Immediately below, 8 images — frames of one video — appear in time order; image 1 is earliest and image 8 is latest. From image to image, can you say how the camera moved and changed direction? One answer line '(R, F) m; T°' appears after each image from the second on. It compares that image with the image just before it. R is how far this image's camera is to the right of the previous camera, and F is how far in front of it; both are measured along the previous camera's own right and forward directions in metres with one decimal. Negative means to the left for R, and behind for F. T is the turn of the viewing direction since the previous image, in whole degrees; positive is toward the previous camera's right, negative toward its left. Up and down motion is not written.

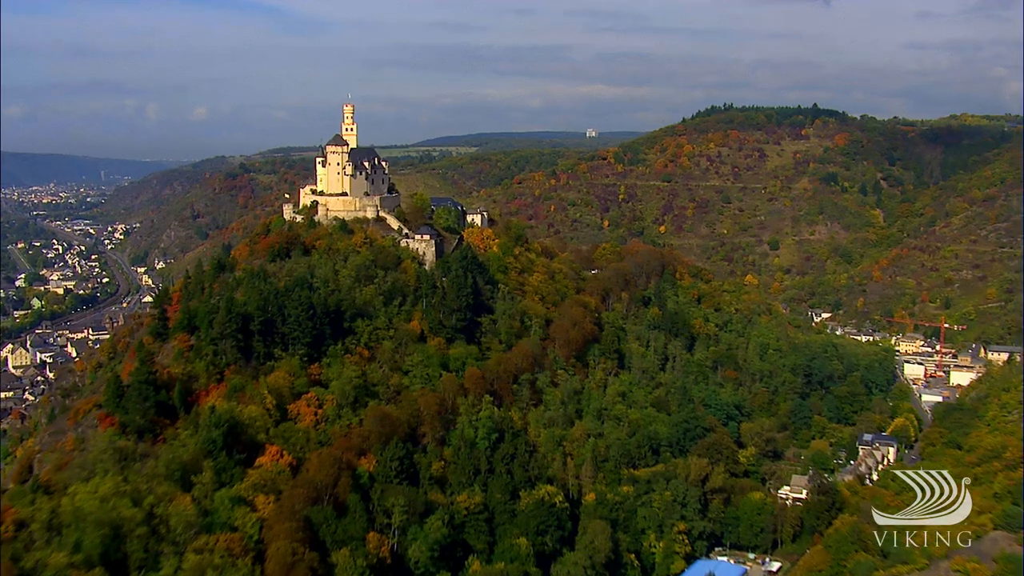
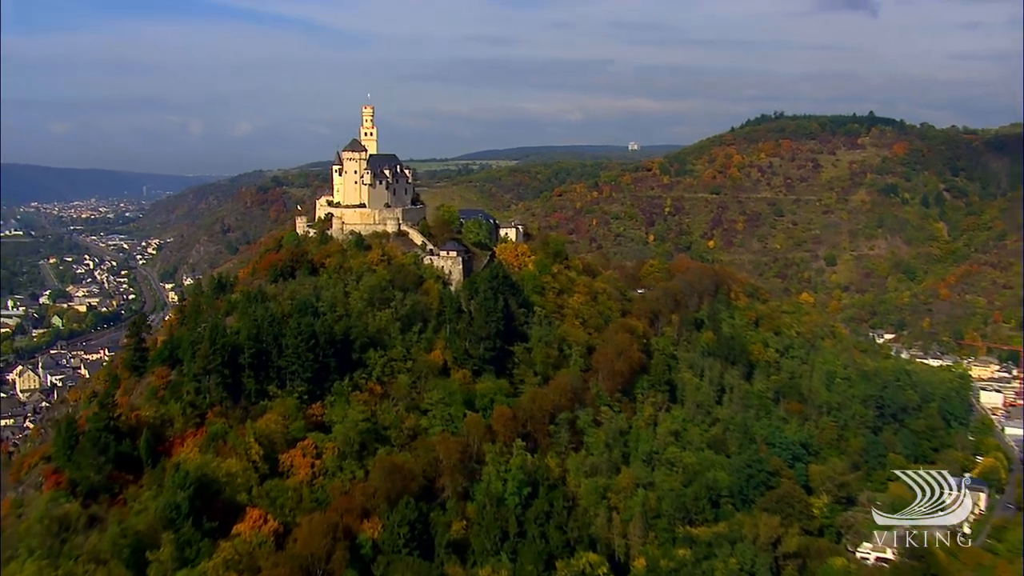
(+0.1, +4.1) m; -2°
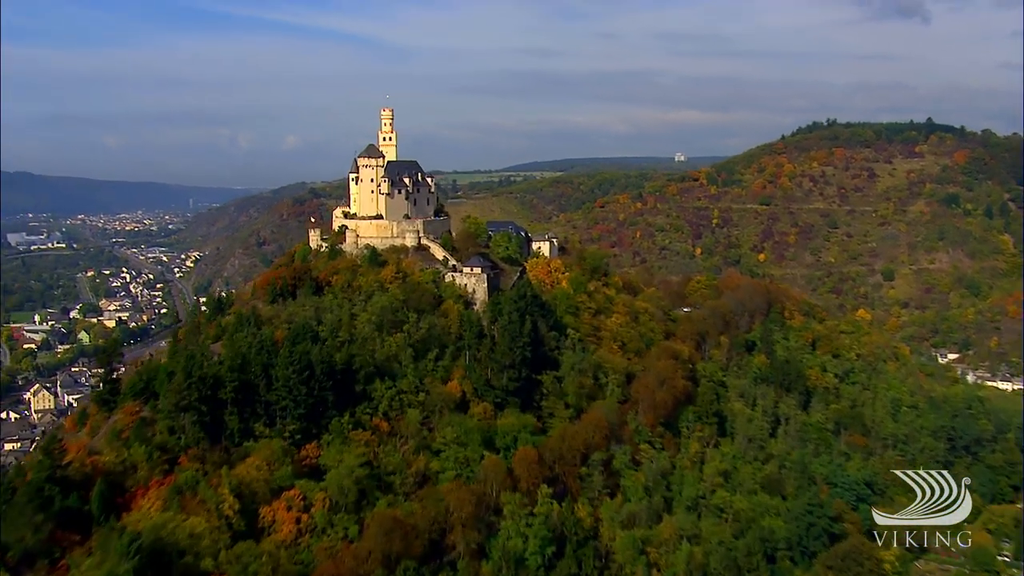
(+0.4, +3.1) m; -2°
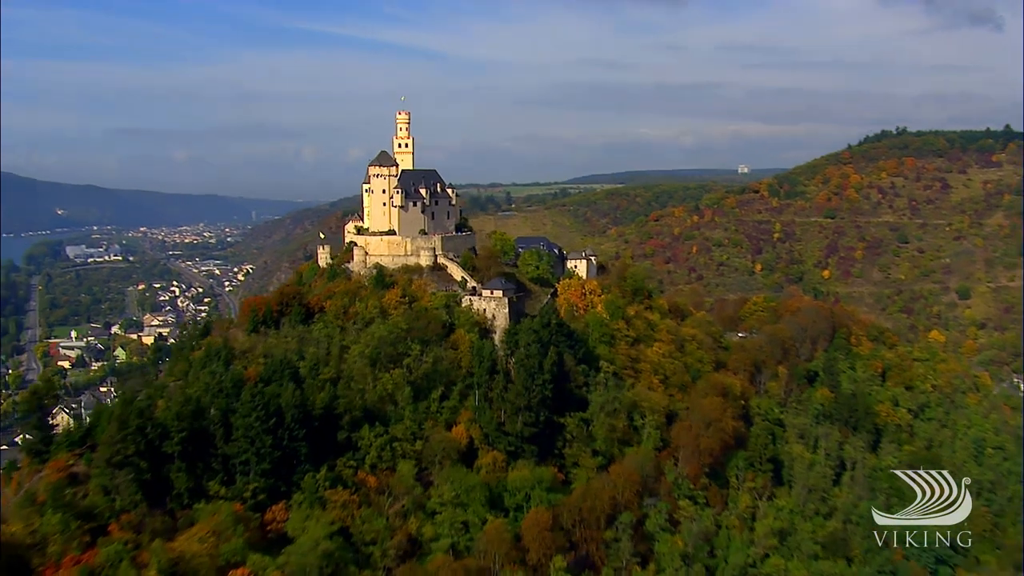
(+0.8, +3.5) m; -3°
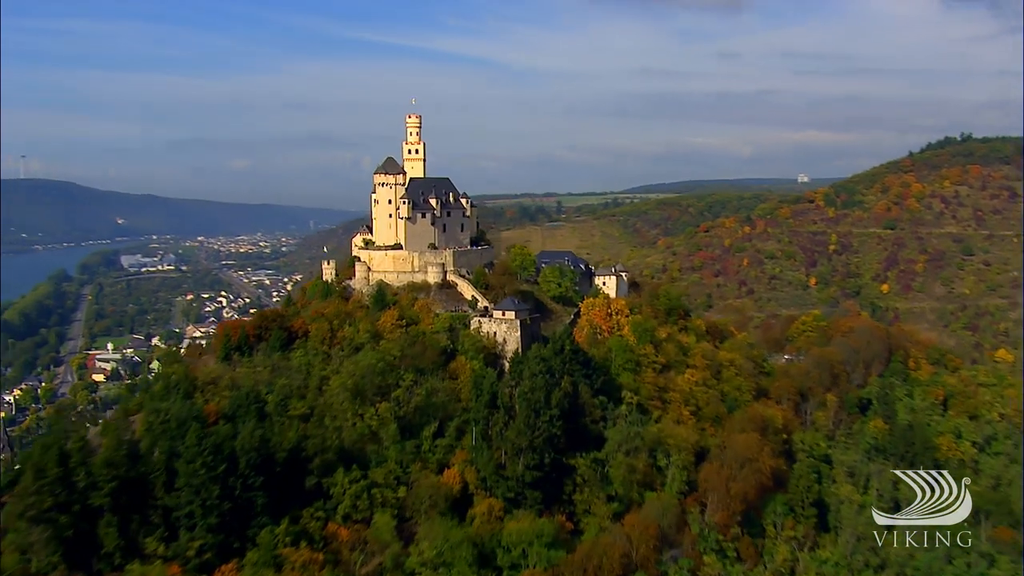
(+0.8, +2.5) m; -3°
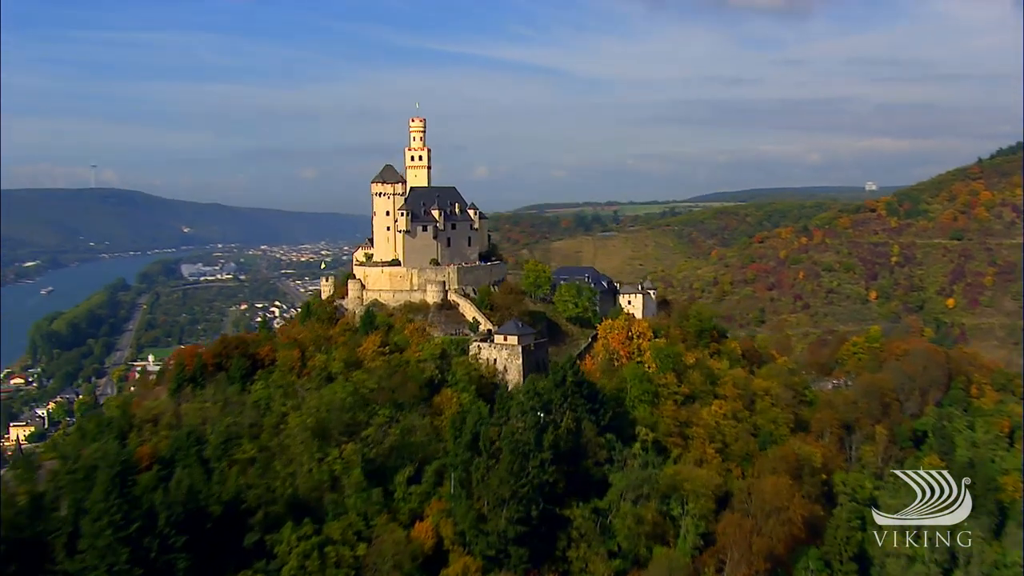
(+1.1, +2.4) m; -3°
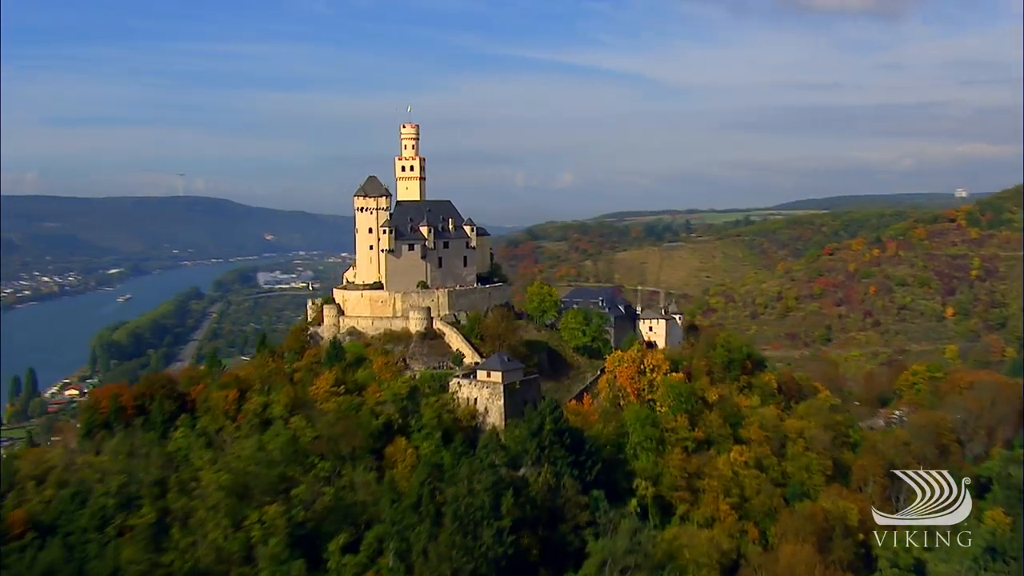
(+1.5, +2.6) m; -4°
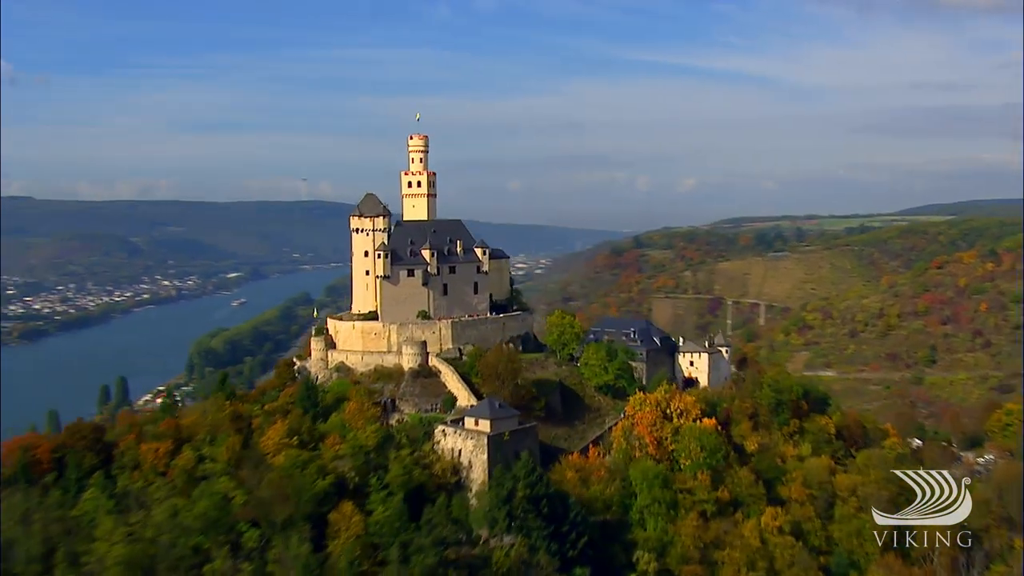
(+1.7, +2.4) m; -6°
